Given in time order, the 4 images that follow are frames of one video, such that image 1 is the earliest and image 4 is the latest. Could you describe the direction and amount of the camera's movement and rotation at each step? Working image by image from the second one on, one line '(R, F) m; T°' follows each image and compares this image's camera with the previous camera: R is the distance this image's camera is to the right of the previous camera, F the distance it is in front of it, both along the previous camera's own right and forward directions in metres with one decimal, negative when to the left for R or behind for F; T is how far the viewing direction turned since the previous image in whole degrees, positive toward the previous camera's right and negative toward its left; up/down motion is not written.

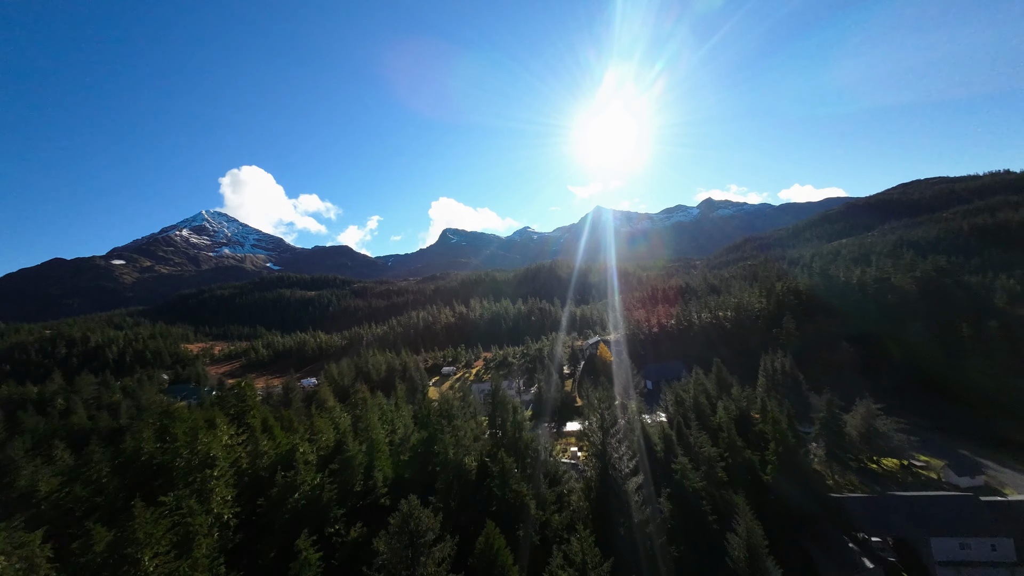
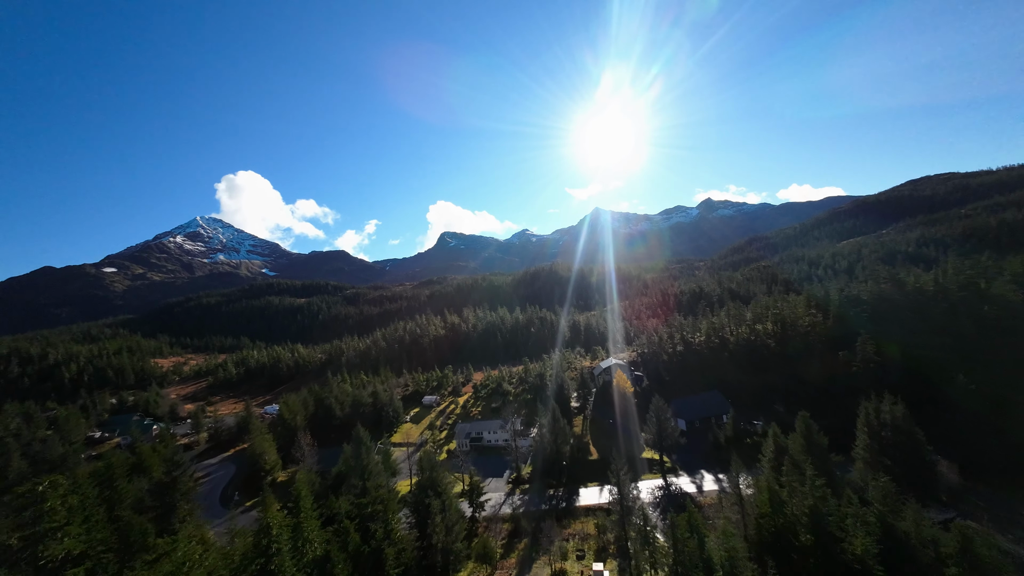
(+0.1, +1.3) m; 0°
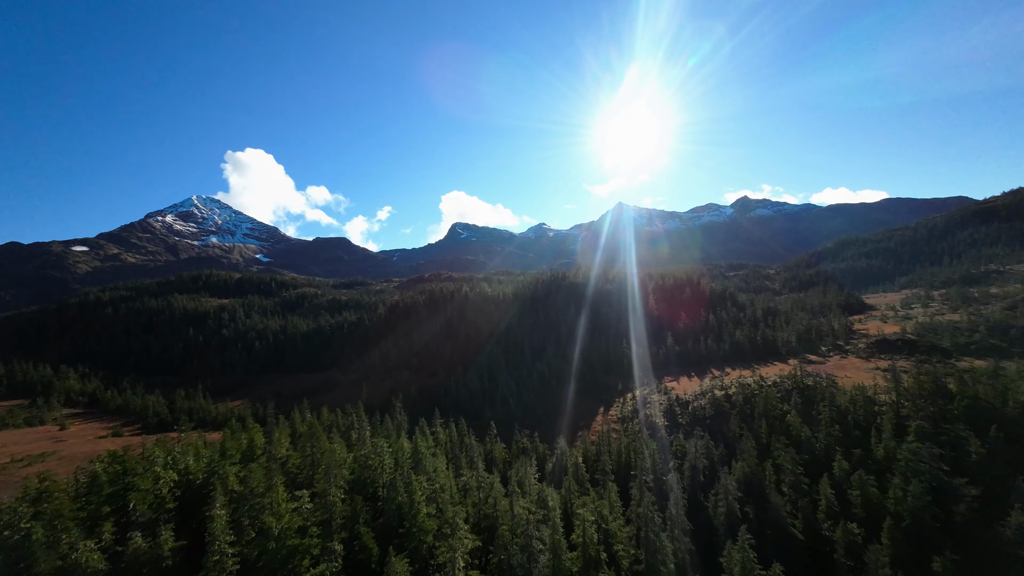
(+0.7, +9.8) m; -2°
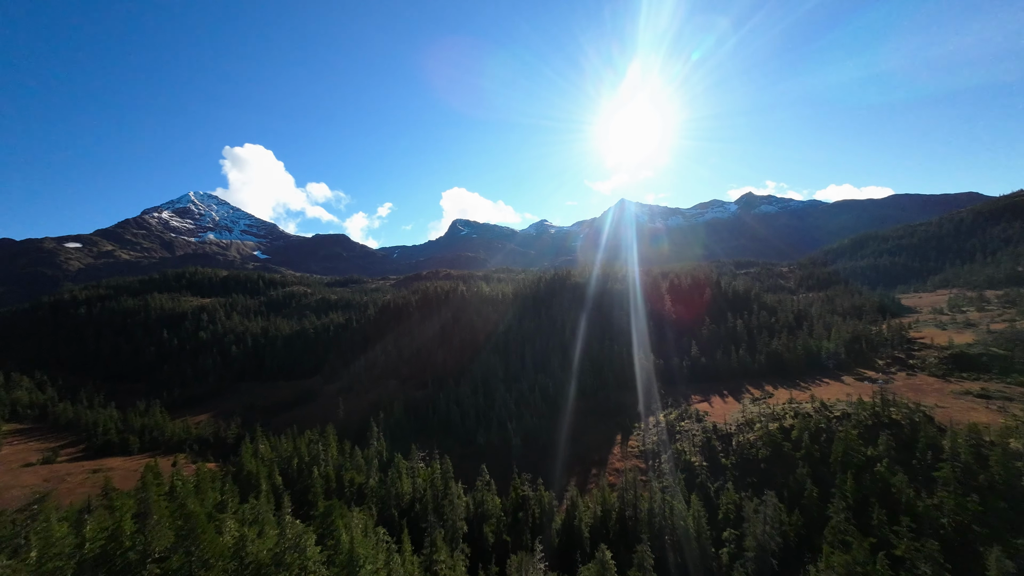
(0.0, +1.5) m; 0°
